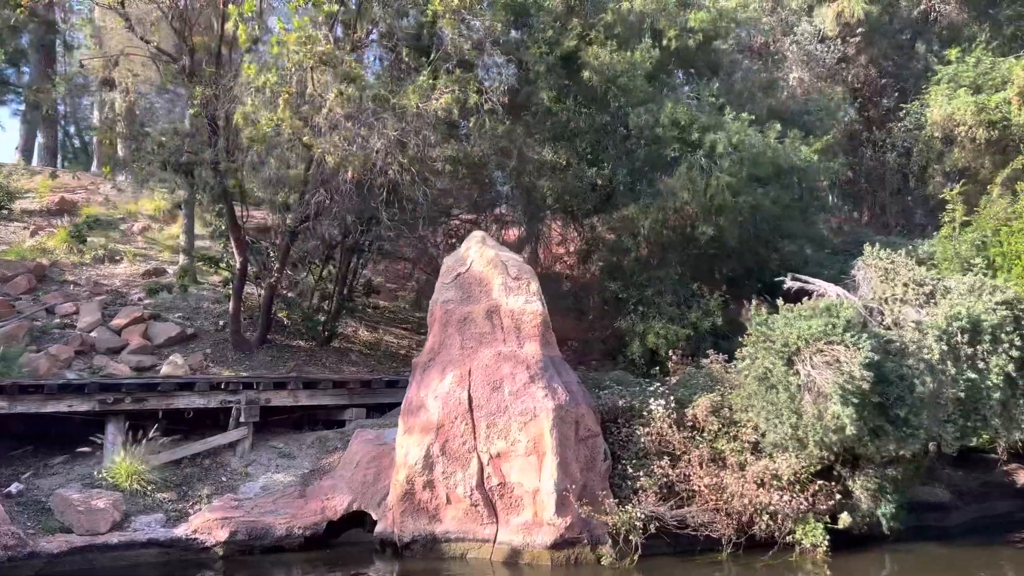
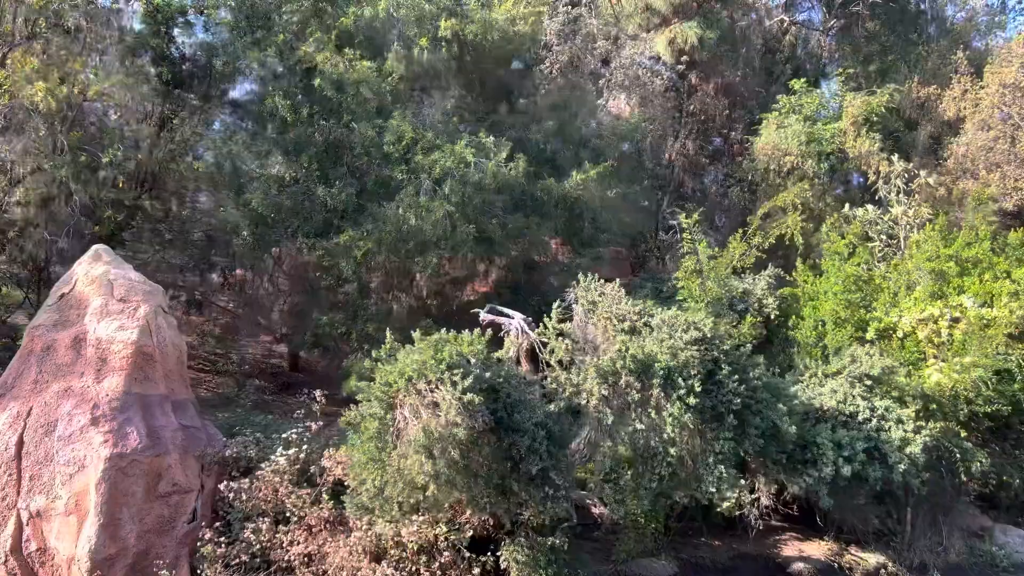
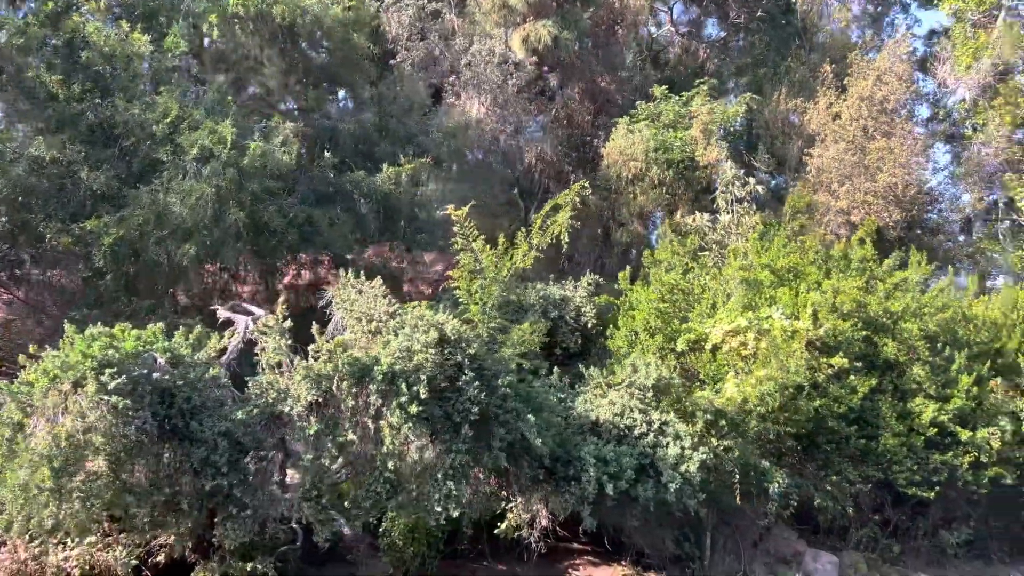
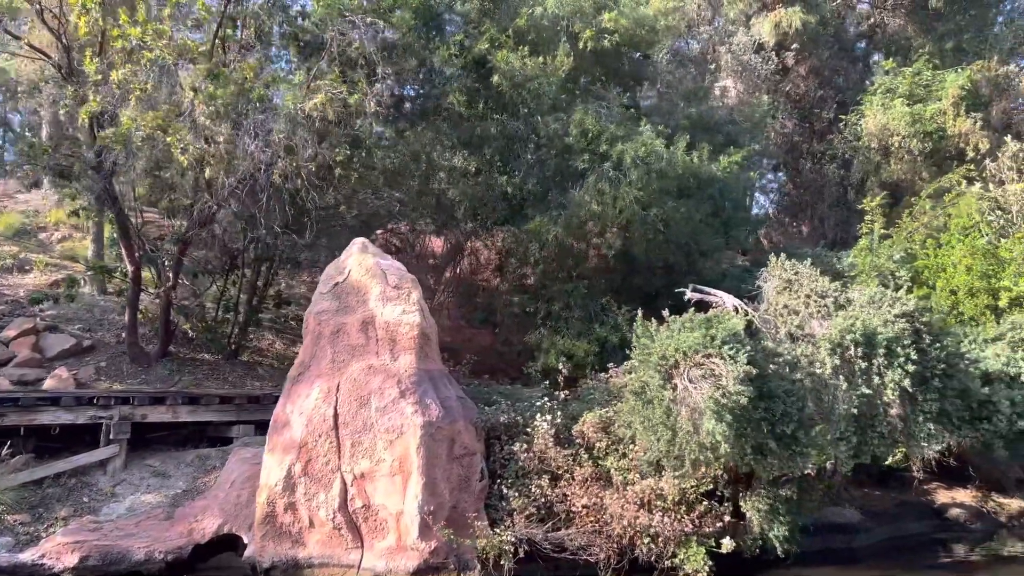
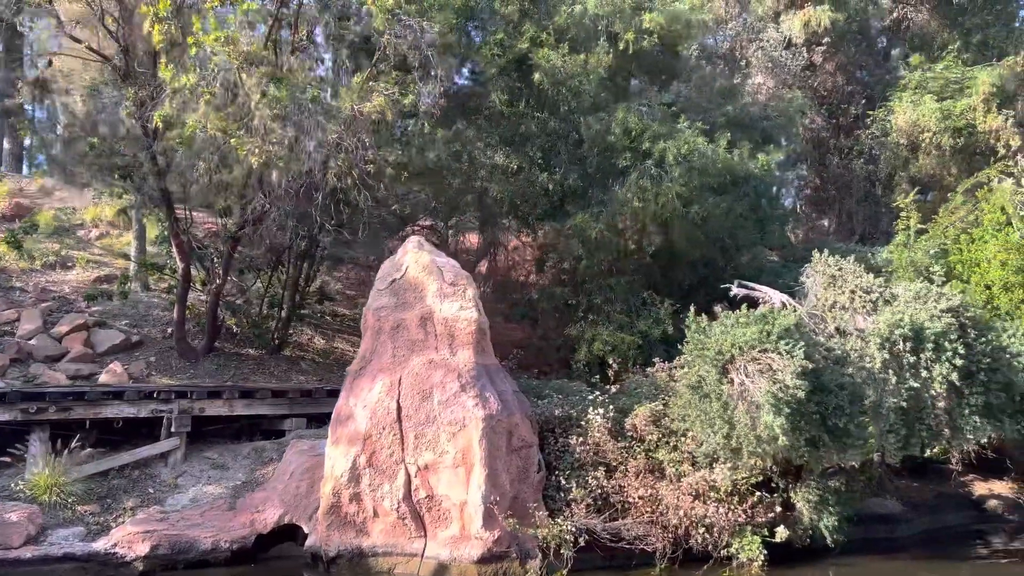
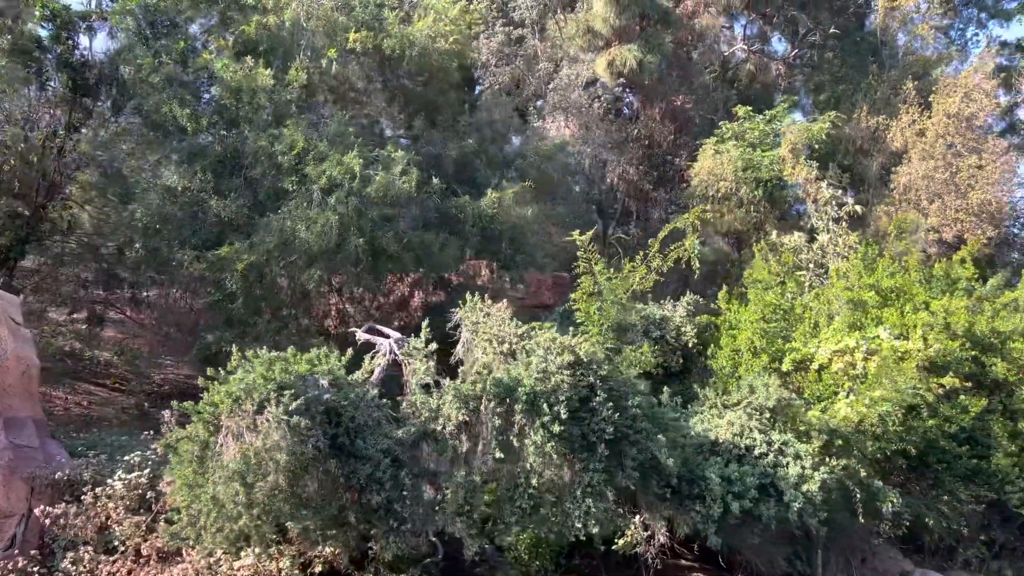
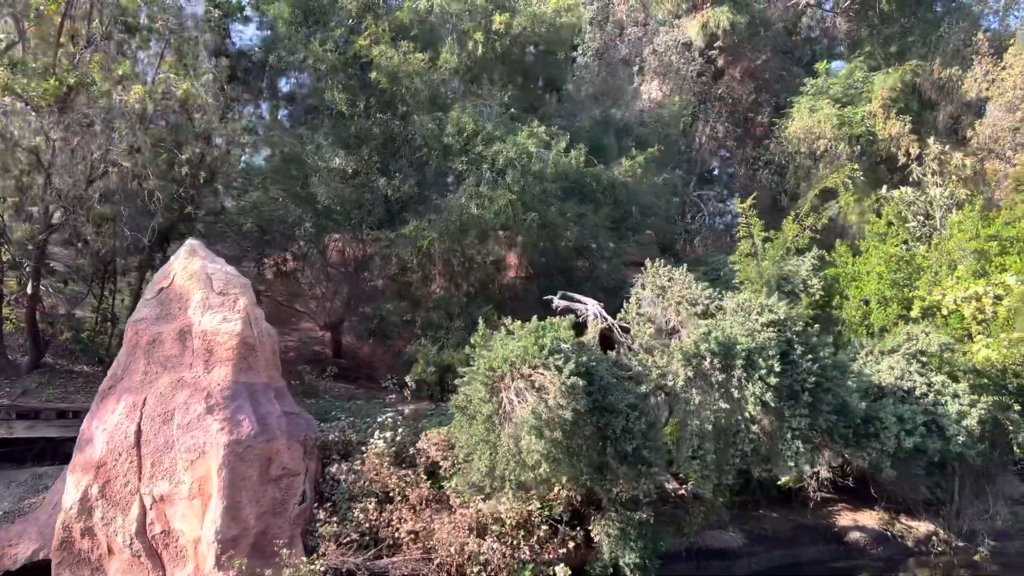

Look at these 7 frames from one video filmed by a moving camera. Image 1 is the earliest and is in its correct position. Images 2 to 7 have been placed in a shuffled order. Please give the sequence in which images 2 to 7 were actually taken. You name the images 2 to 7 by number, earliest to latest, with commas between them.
5, 4, 7, 2, 6, 3
